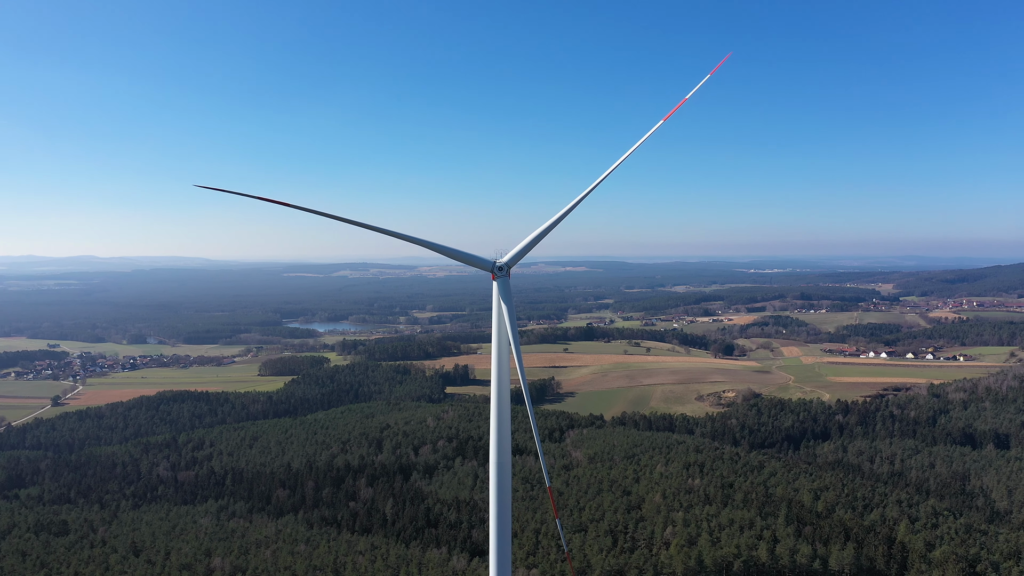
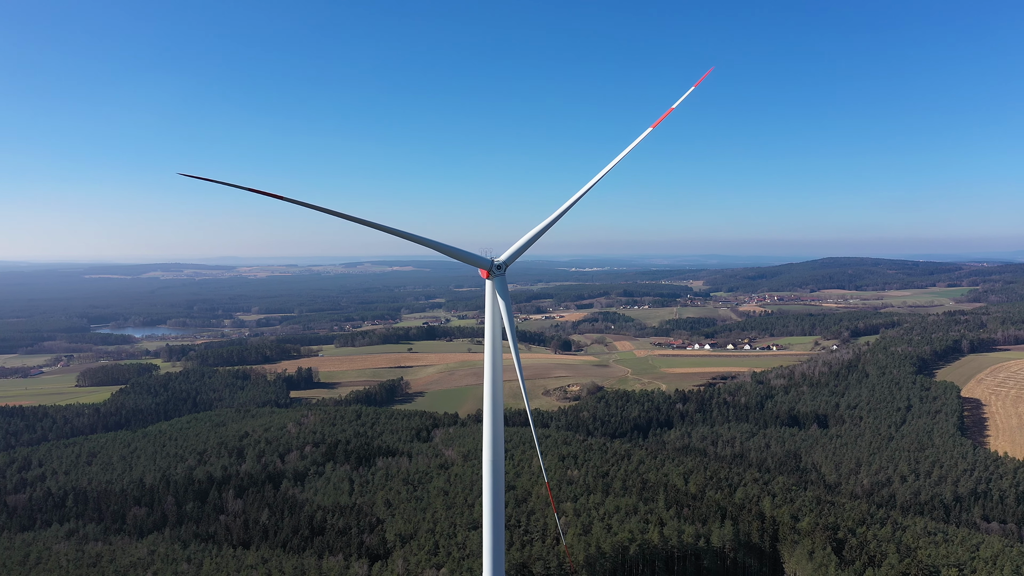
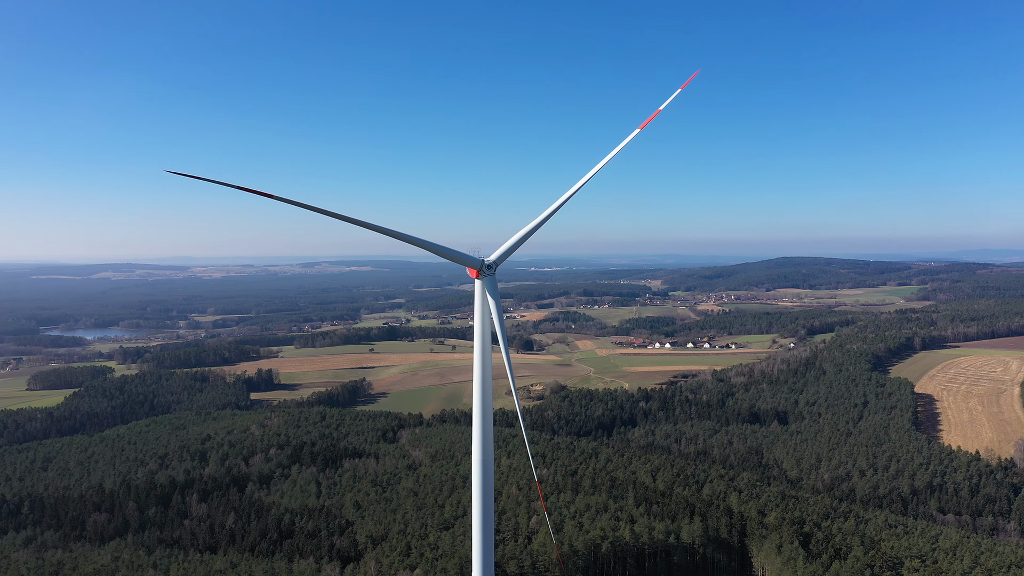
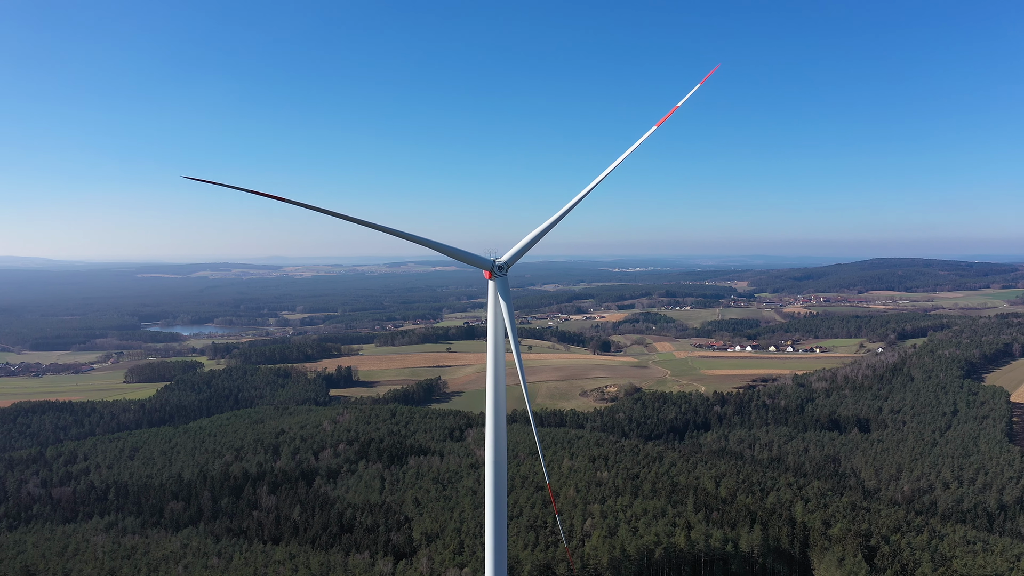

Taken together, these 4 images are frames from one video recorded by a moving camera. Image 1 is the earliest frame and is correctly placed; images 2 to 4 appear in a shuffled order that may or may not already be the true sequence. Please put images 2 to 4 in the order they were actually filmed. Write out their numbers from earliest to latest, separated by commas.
4, 2, 3
